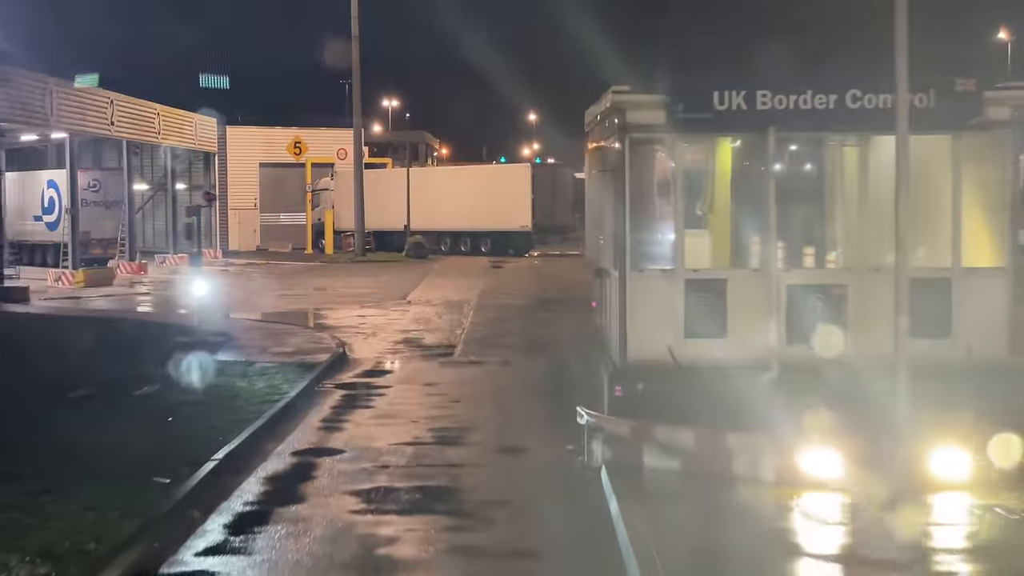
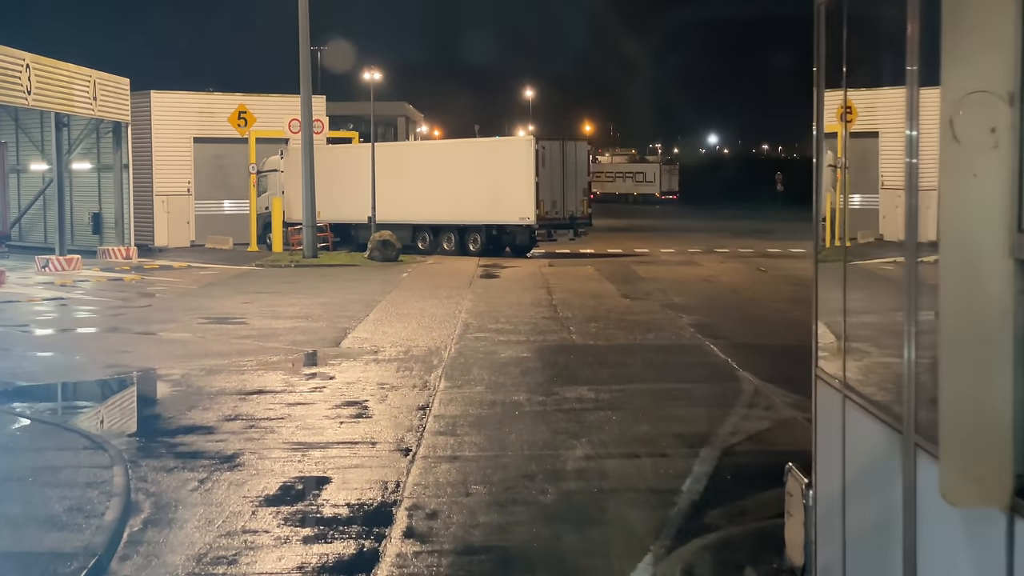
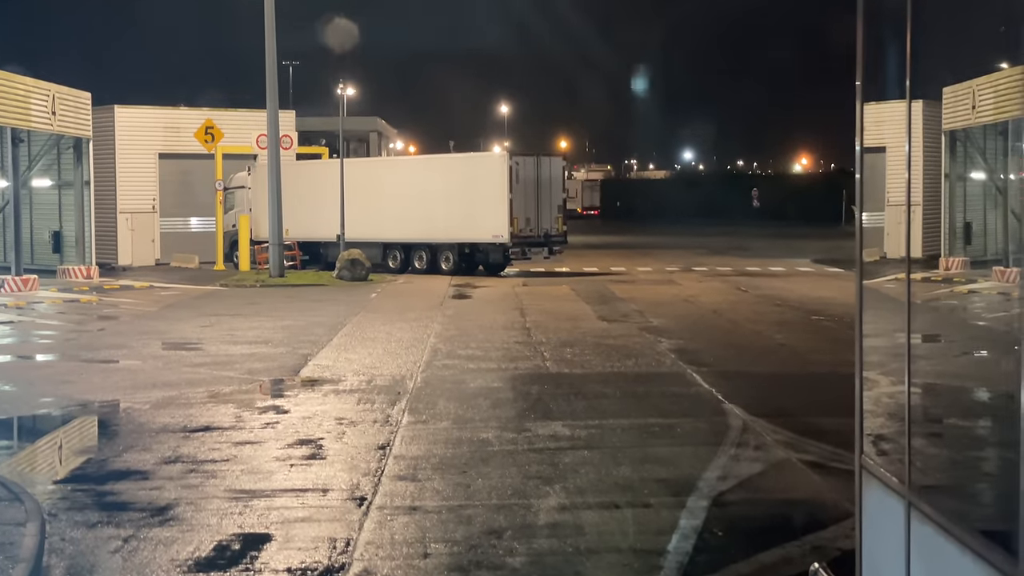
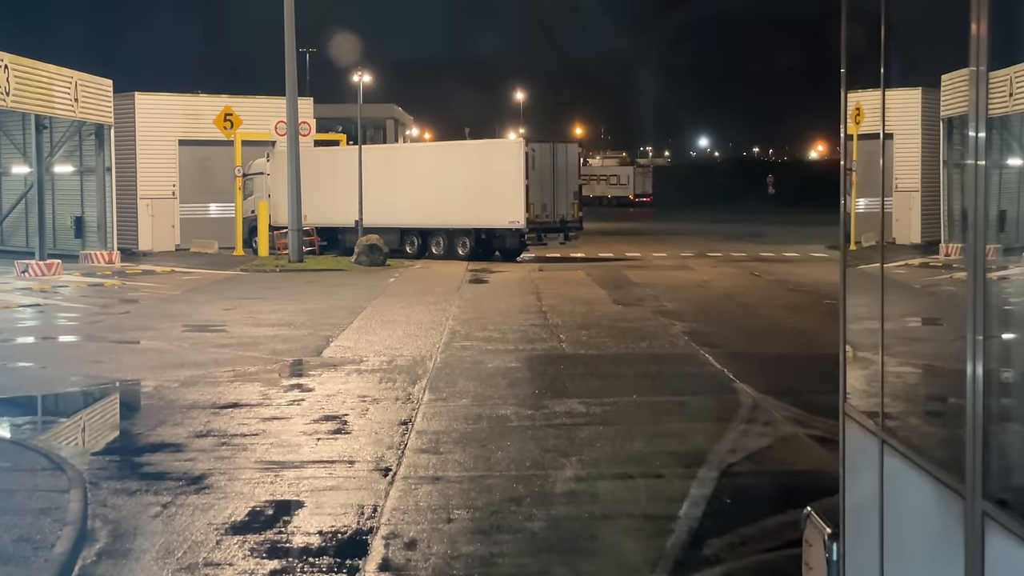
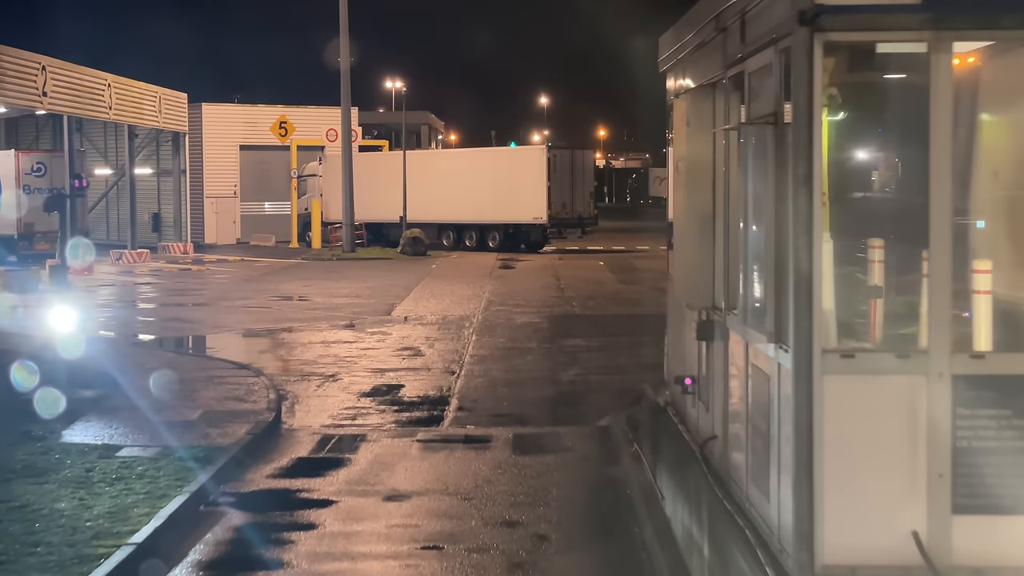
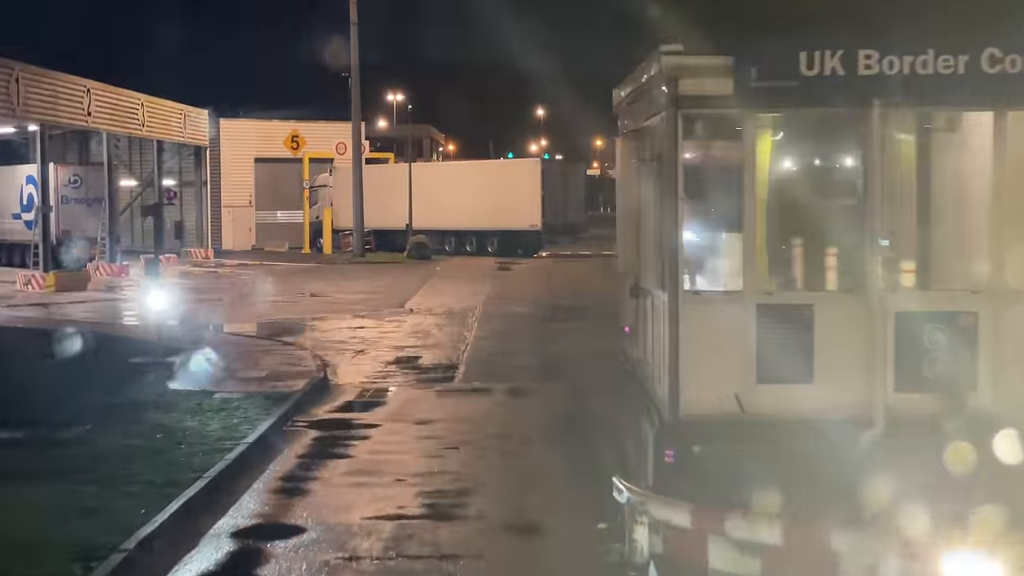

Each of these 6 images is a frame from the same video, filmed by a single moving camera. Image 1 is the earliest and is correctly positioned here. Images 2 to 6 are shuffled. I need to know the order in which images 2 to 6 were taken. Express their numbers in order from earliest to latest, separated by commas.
6, 5, 2, 4, 3
